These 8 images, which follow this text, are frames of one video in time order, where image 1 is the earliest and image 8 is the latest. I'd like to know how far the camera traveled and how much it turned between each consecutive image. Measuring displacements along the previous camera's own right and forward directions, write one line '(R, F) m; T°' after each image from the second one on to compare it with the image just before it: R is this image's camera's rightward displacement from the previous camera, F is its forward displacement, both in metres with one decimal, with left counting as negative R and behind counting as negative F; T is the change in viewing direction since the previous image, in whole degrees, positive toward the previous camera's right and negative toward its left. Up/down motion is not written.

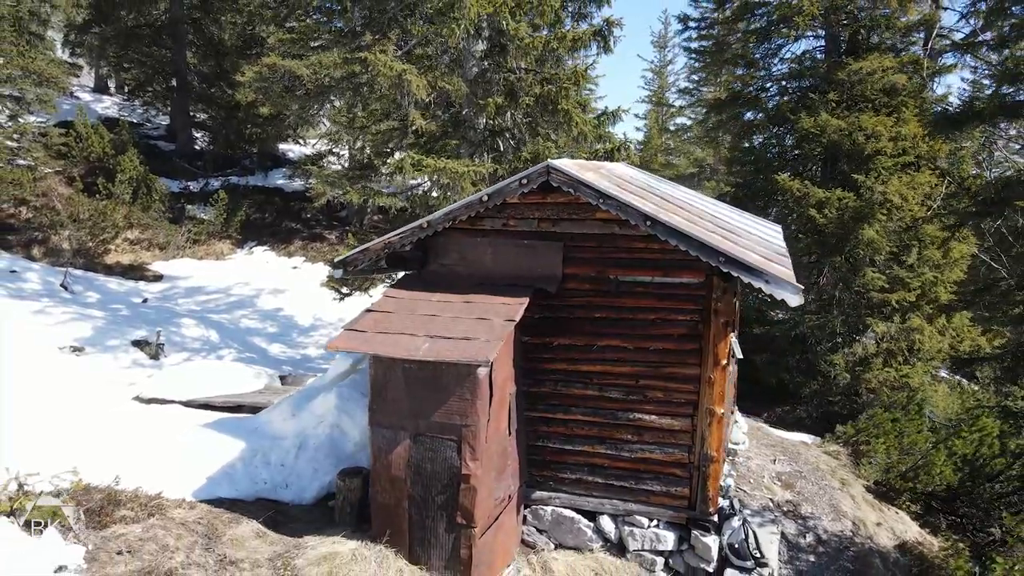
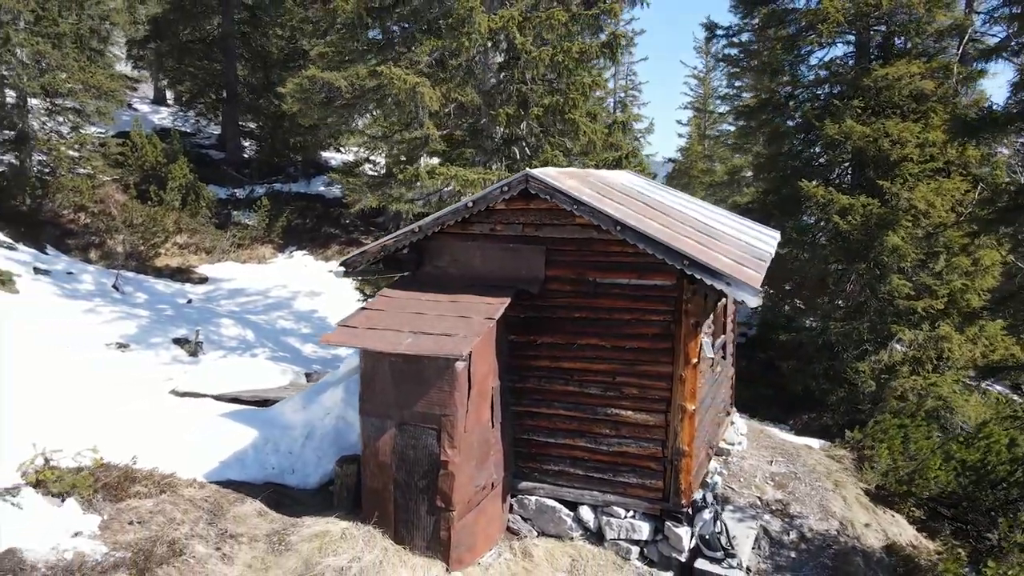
(+0.6, -0.4) m; -4°
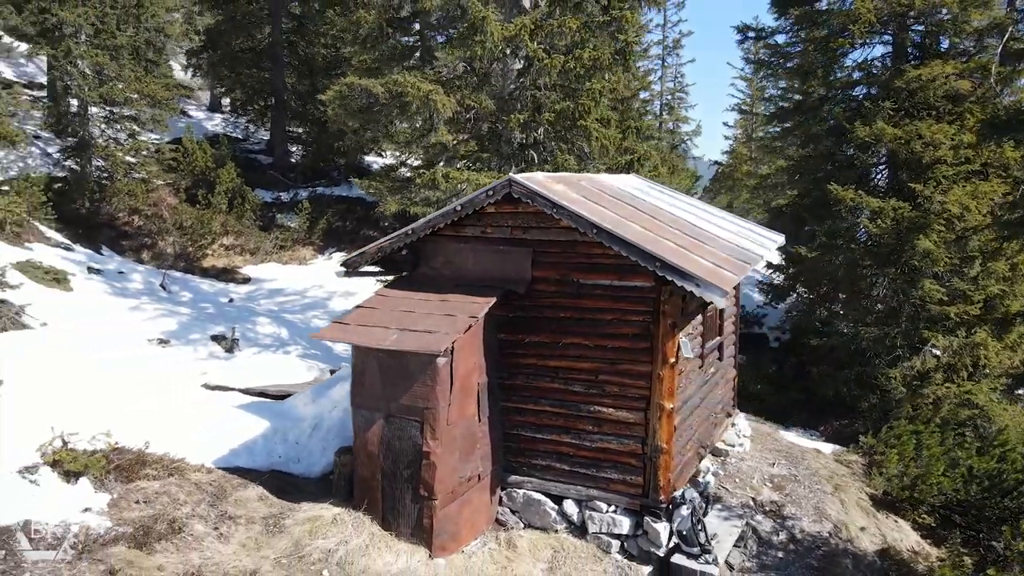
(+0.6, -0.2) m; -4°
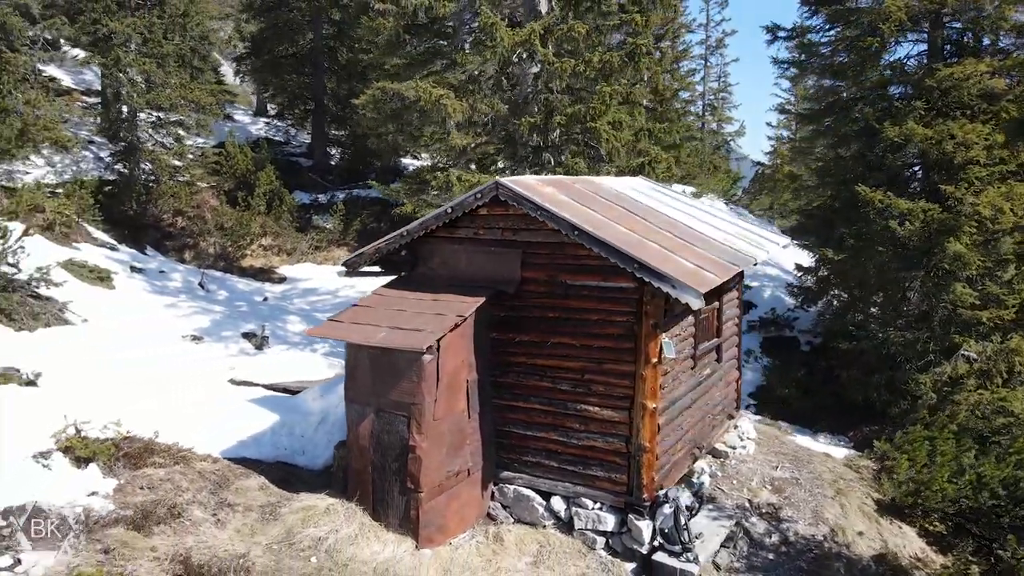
(+0.5, -0.1) m; -3°
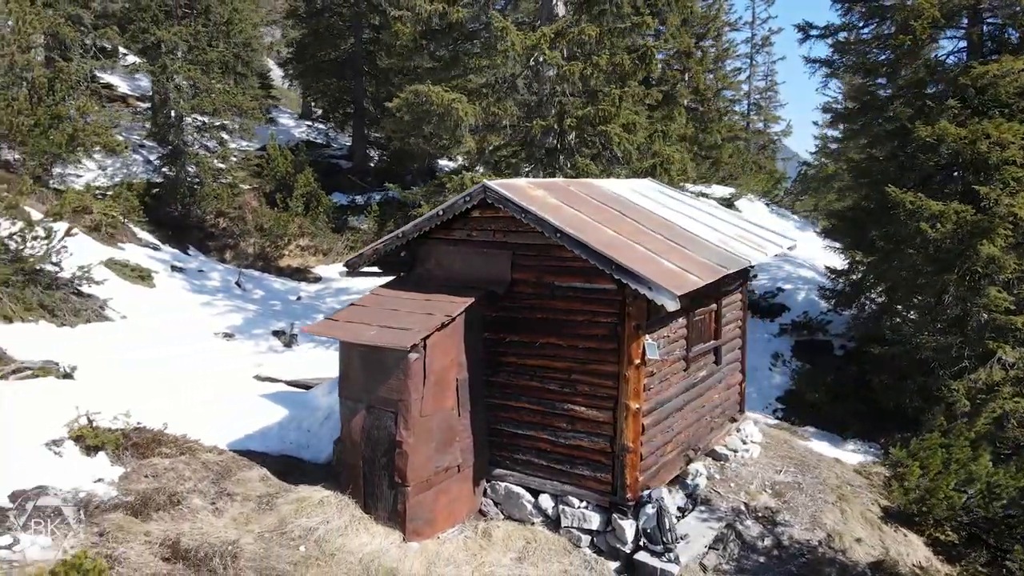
(+0.5, -0.1) m; -3°
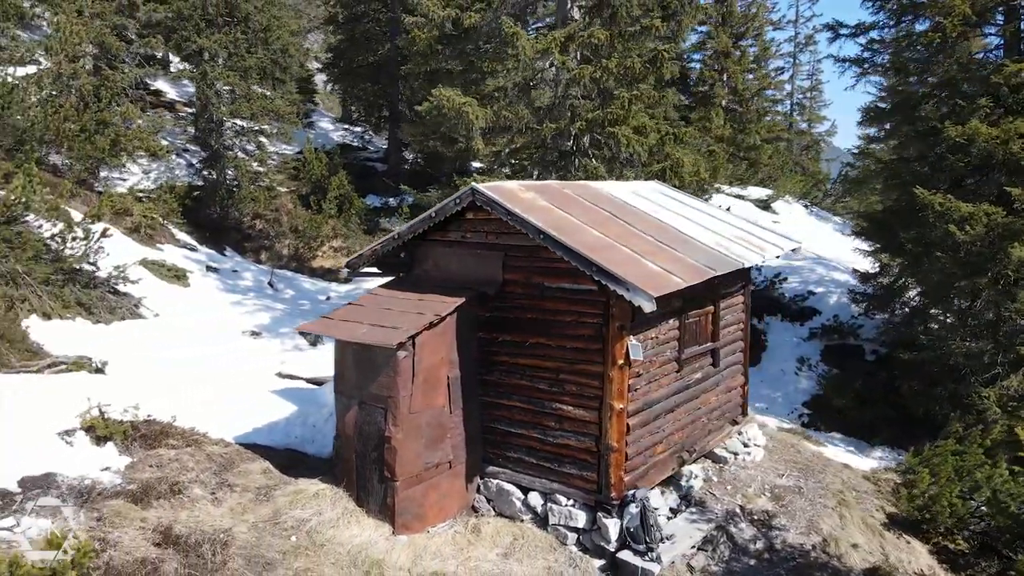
(+0.5, -0.1) m; -3°
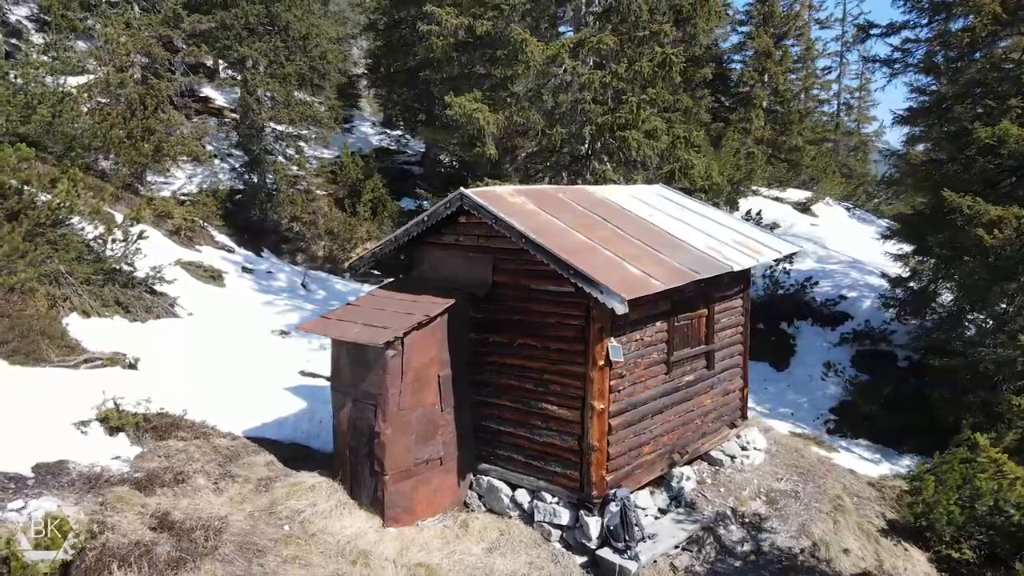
(+0.6, -0.2) m; -3°
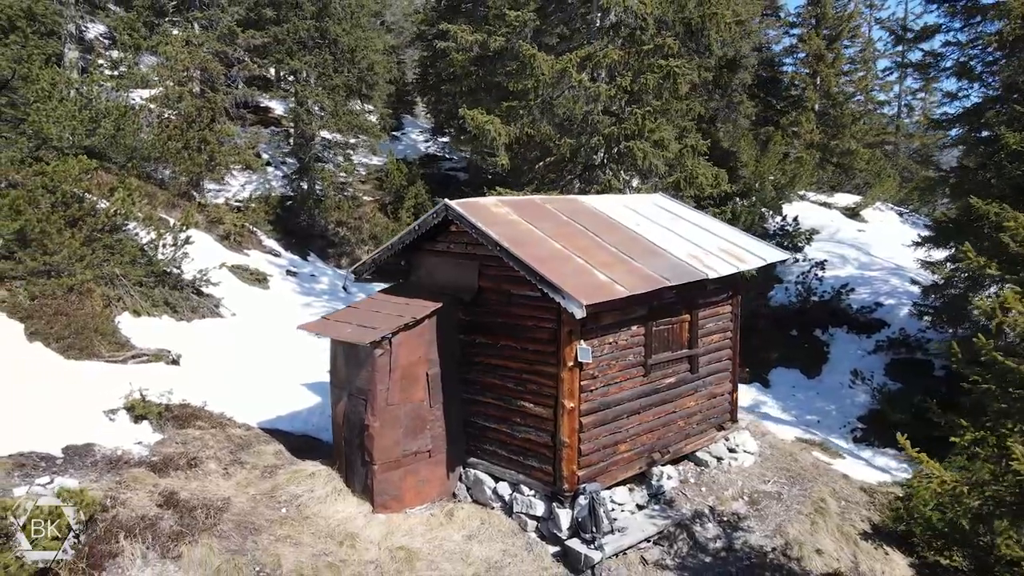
(+0.8, -0.5) m; -4°
